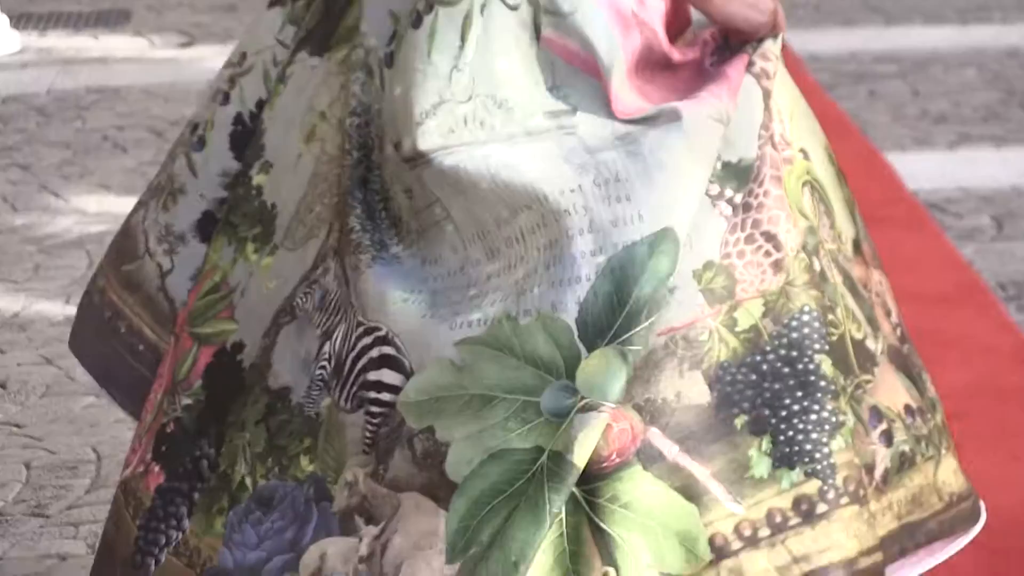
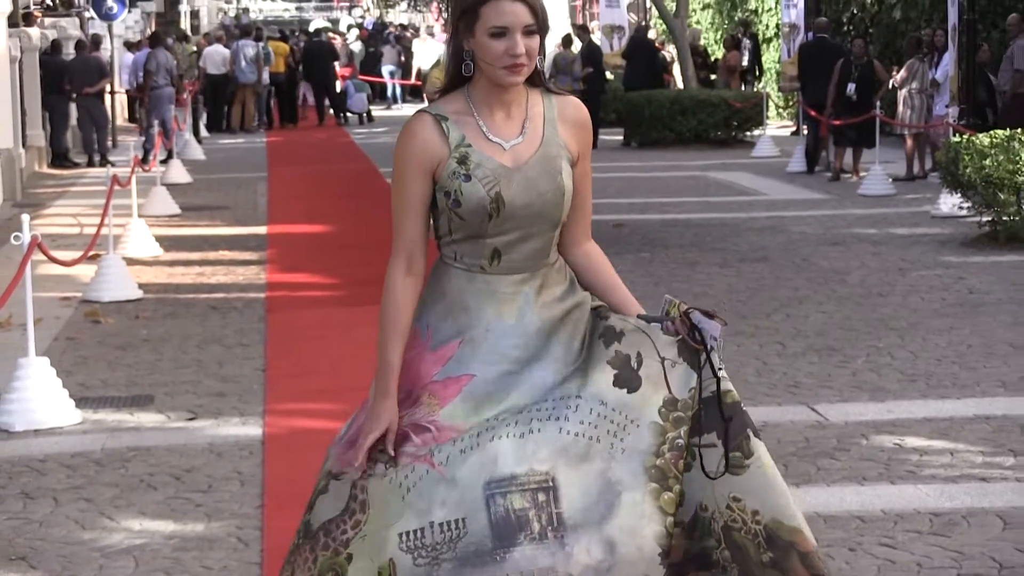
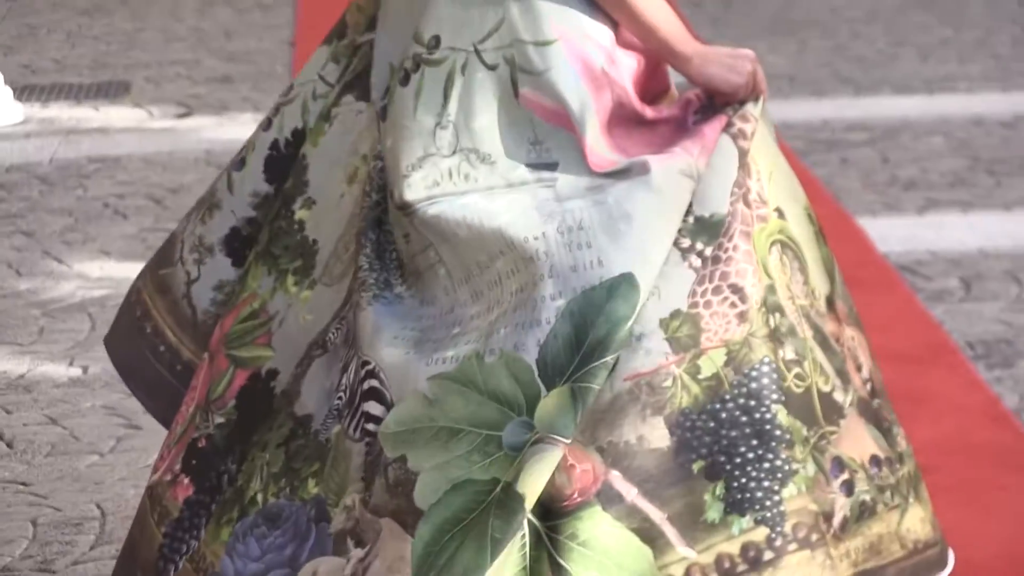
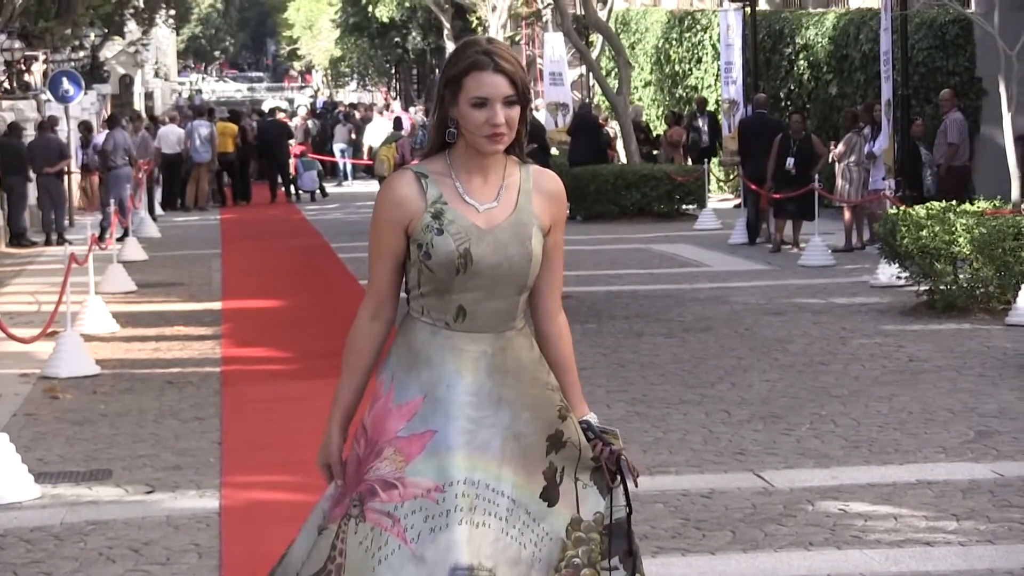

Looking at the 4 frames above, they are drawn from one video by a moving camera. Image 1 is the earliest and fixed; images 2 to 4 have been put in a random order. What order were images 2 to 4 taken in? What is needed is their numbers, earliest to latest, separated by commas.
3, 2, 4
